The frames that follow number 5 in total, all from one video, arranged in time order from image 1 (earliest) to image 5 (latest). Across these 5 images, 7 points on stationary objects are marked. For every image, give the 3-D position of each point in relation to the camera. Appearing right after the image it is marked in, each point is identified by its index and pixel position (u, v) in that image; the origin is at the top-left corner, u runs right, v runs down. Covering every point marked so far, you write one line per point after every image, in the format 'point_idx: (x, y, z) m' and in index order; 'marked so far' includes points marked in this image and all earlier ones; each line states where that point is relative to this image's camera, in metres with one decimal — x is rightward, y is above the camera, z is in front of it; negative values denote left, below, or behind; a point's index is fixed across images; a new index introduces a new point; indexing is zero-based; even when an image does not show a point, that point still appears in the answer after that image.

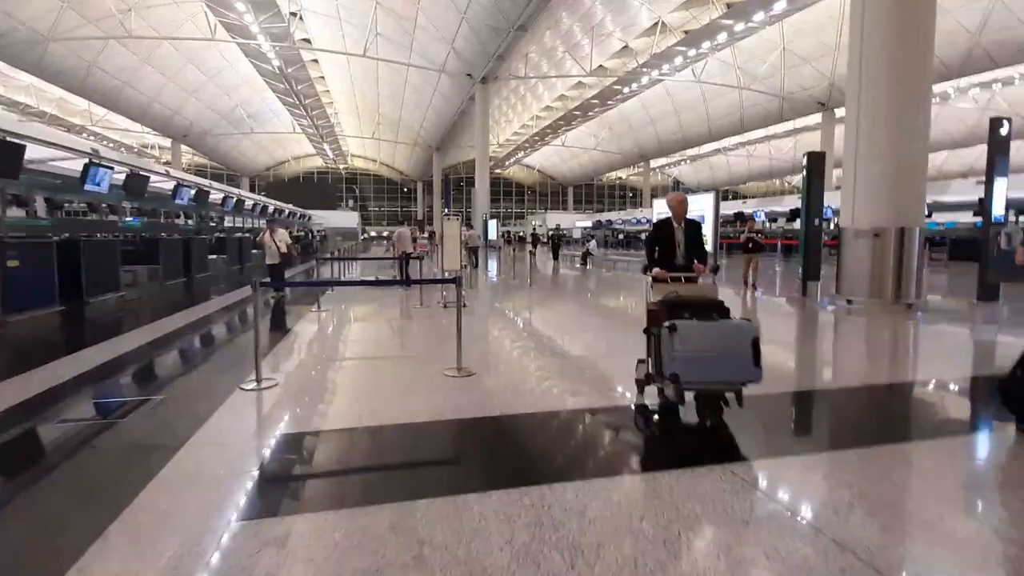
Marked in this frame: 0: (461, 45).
0: (-1.8, +8.7, +20.0) m
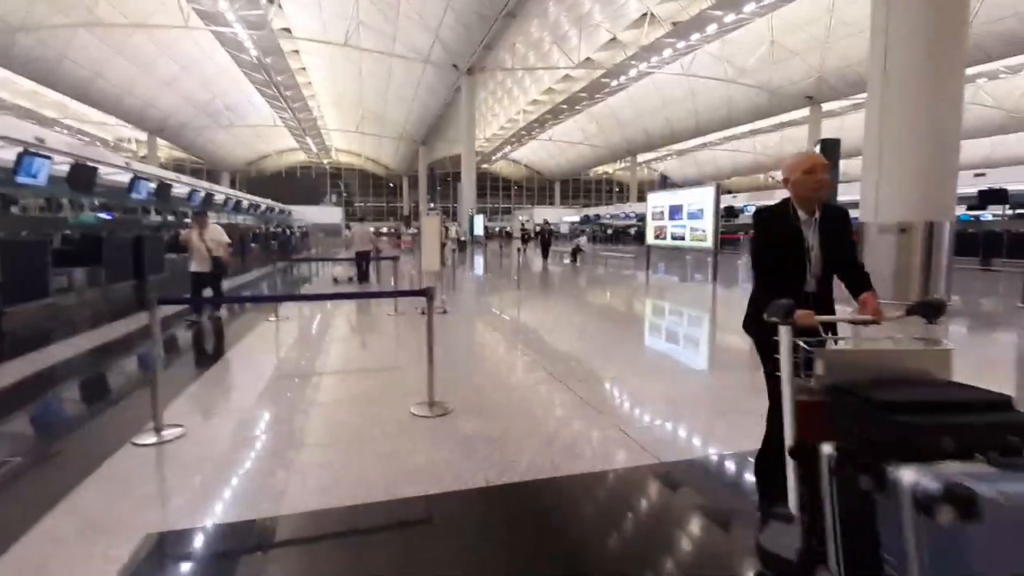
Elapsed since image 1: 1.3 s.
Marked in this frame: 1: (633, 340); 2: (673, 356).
0: (-2.3, +8.8, +19.5) m
1: (+1.6, -0.6, +7.5) m
2: (+1.8, -0.8, +6.4) m
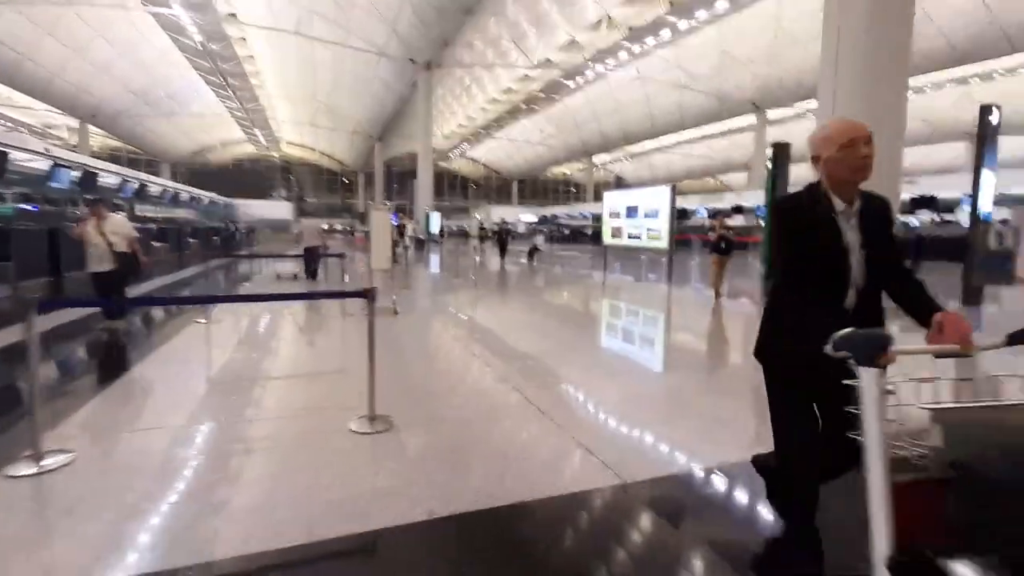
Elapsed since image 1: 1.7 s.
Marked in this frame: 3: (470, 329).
0: (-3.8, +8.9, +19.1) m
1: (+1.1, -0.6, +7.5) m
2: (+1.3, -0.8, +6.4) m
3: (-0.6, -0.6, +8.7) m
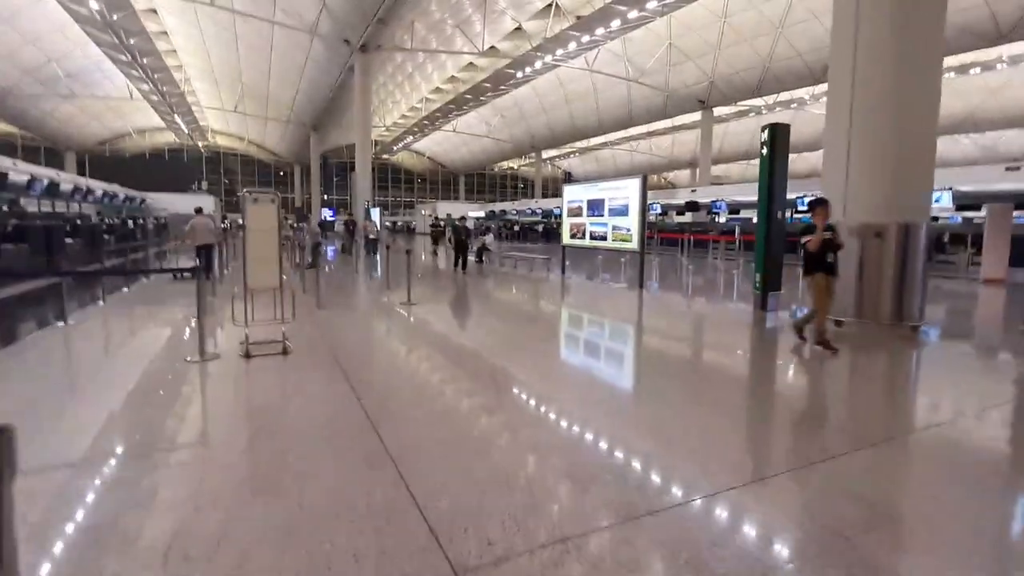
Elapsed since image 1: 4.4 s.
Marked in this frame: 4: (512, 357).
0: (-5.5, +8.8, +17.7) m
1: (+0.4, -0.7, +6.6) m
2: (+0.8, -0.8, +5.6) m
3: (-1.4, -0.7, +7.7) m
4: (-0.1, -0.8, +6.2) m
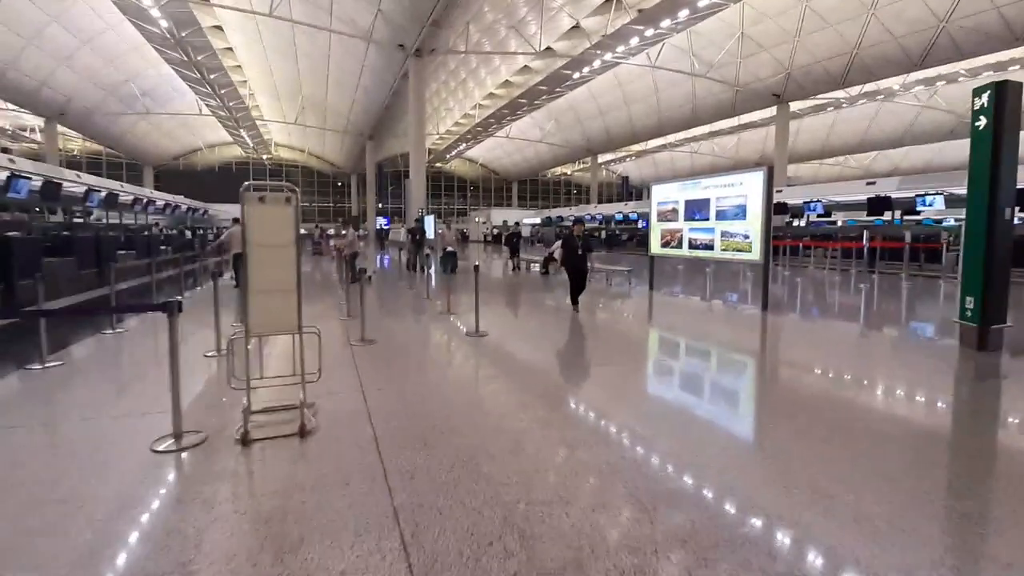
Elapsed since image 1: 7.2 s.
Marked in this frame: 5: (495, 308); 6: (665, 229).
0: (-3.7, +8.5, +17.3) m
1: (+1.2, -0.9, +5.7) m
2: (+1.5, -1.0, +4.5) m
3: (-0.5, -0.8, +6.9) m
4: (+0.7, -1.0, +5.2) m
5: (-0.3, -0.5, +9.6) m
6: (+2.5, +1.2, +11.0) m
